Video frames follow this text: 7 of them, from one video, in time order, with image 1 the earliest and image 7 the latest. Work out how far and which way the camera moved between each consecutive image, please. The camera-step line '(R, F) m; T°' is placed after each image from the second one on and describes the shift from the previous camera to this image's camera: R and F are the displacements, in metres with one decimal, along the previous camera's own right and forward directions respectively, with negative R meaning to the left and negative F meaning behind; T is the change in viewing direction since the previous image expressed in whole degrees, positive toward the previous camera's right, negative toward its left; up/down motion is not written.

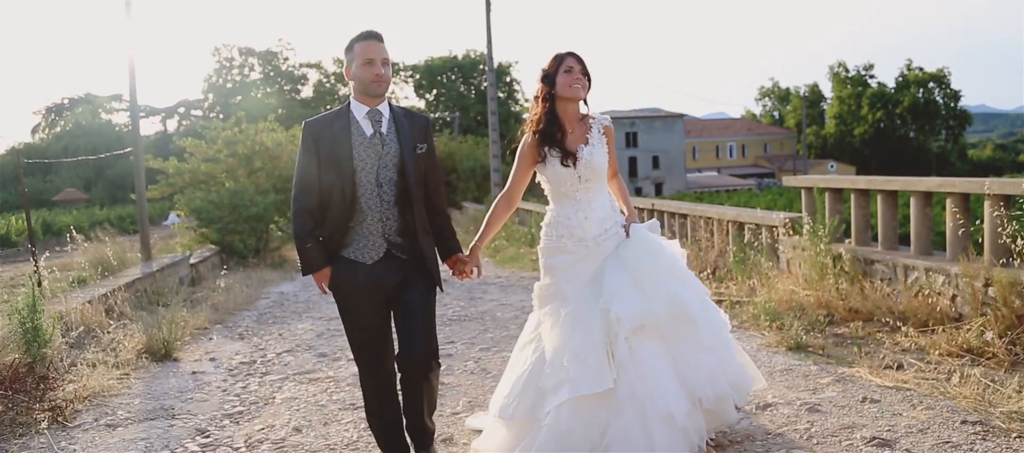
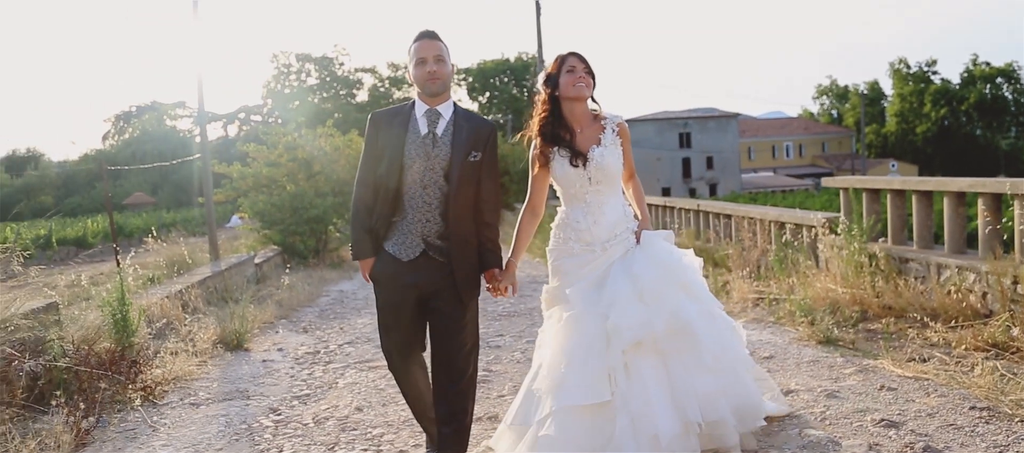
(+0.1, -0.5) m; -3°
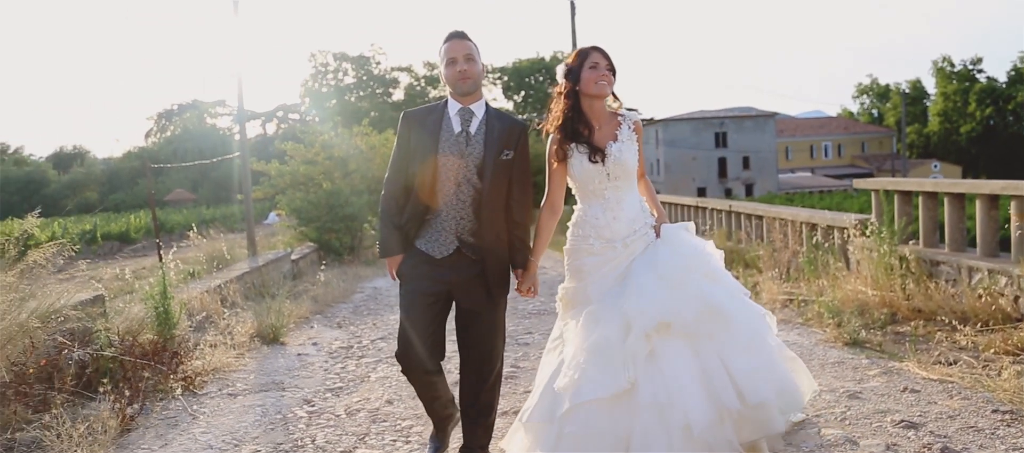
(0.0, -0.1) m; -2°
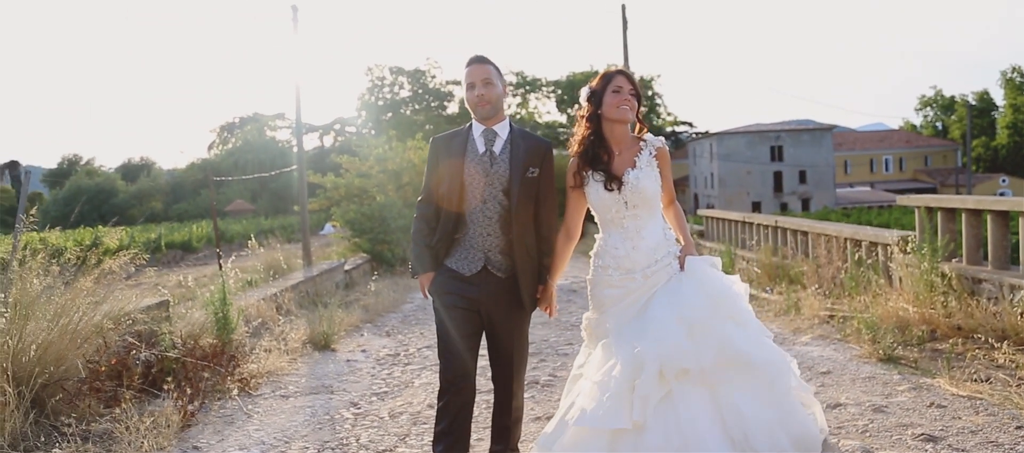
(+0.1, -0.3) m; -3°
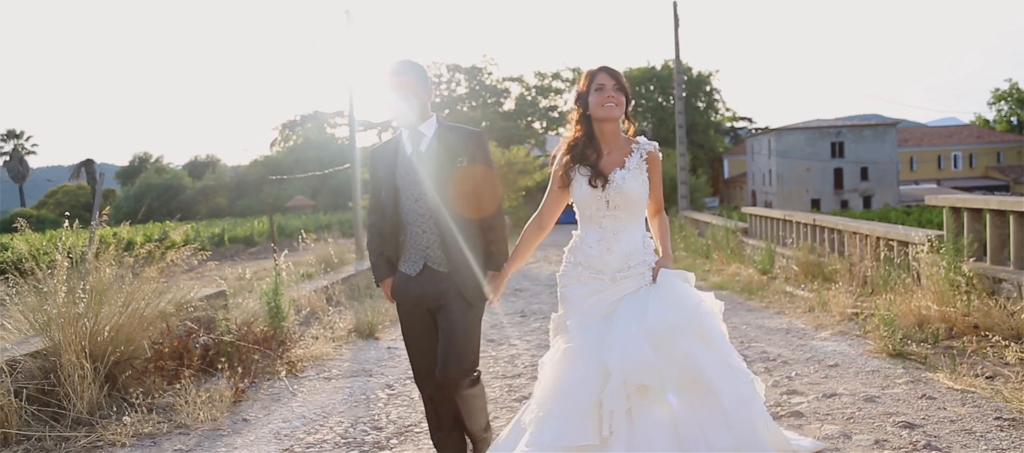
(+0.3, -0.5) m; -4°
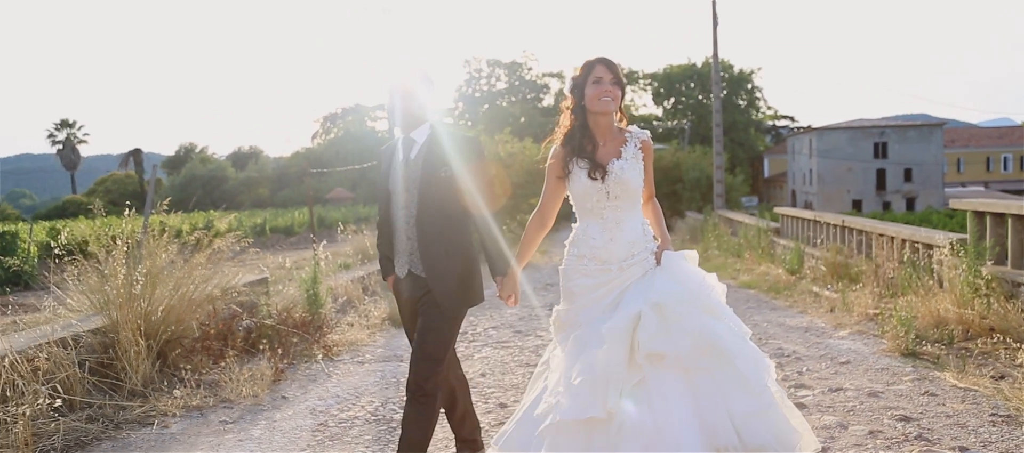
(+0.1, -0.4) m; -2°
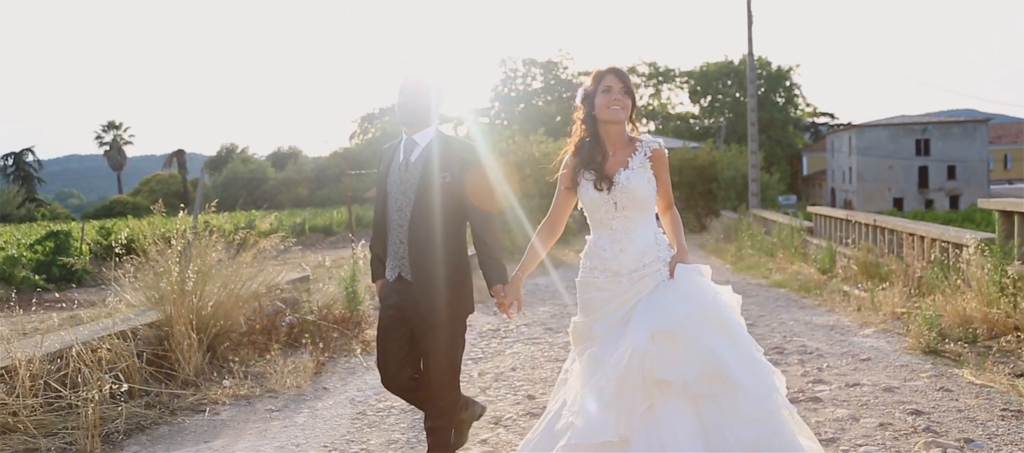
(+0.1, -0.3) m; -2°
